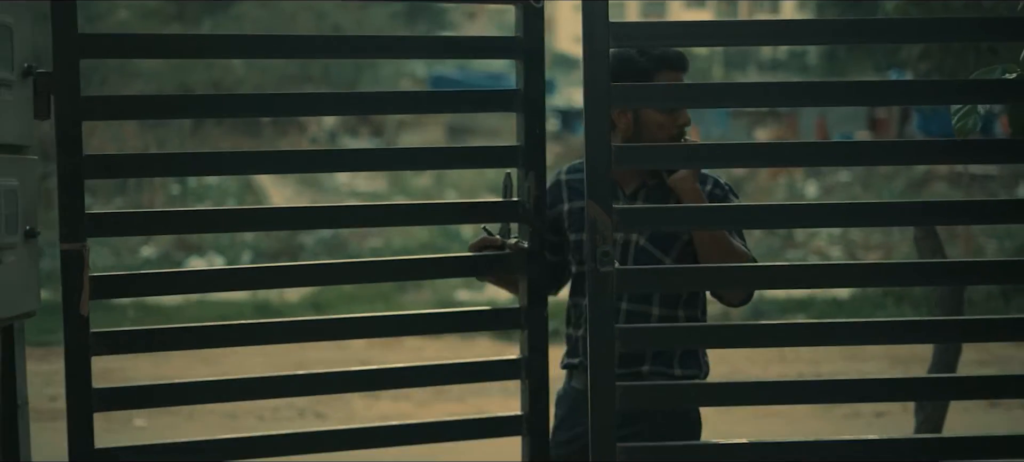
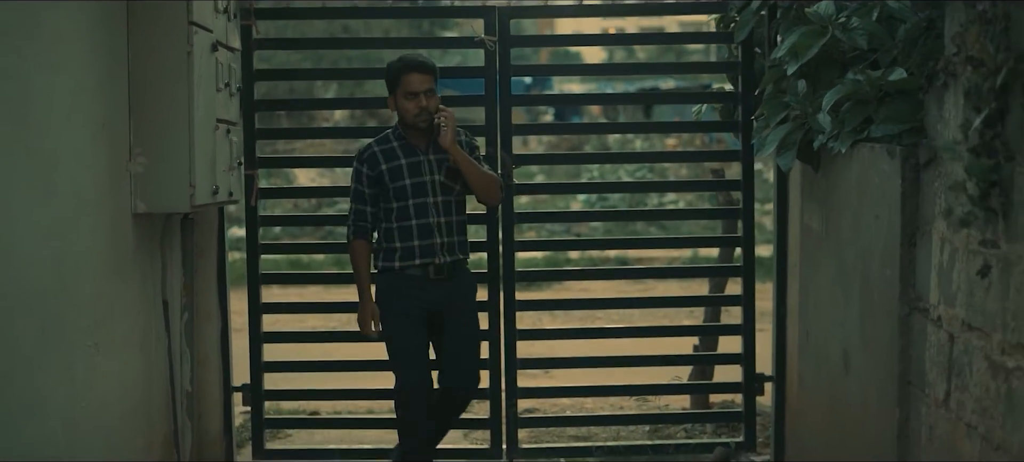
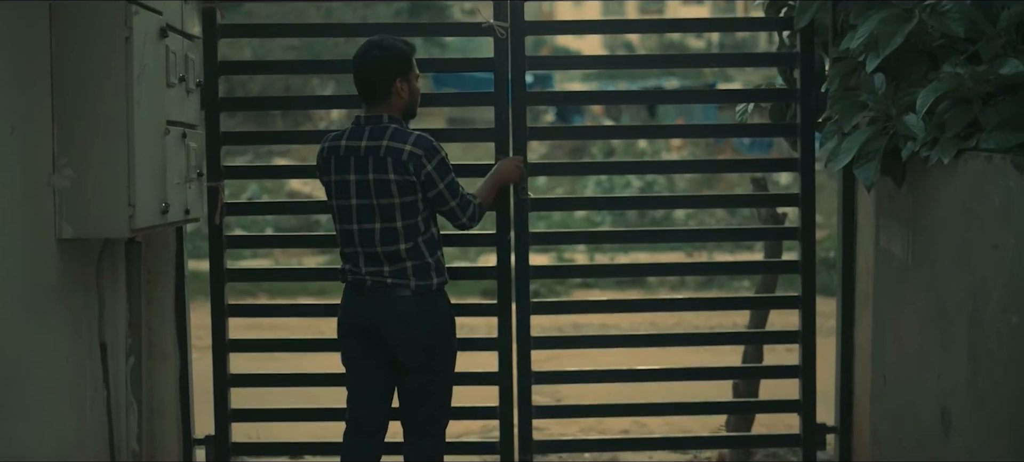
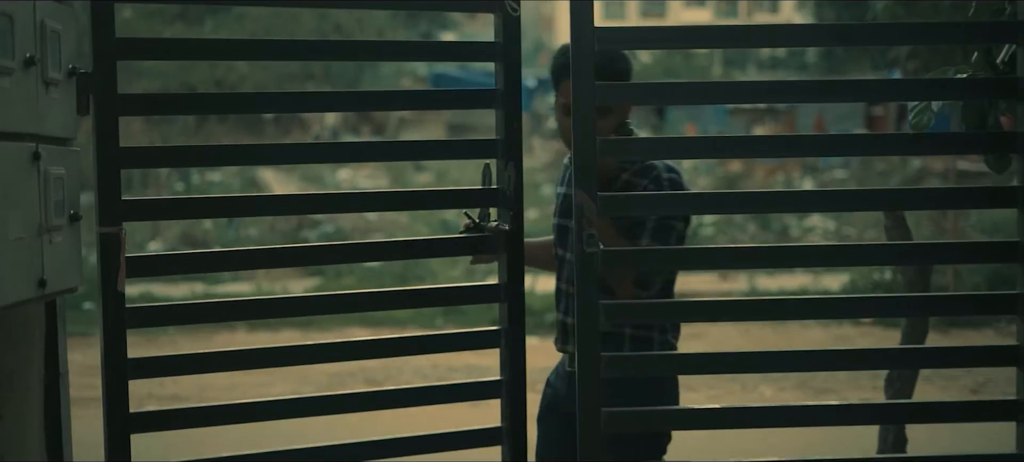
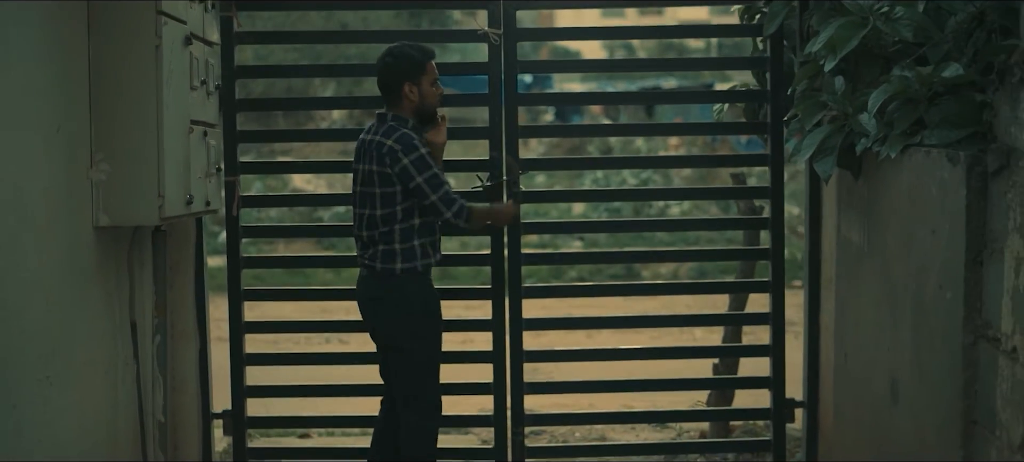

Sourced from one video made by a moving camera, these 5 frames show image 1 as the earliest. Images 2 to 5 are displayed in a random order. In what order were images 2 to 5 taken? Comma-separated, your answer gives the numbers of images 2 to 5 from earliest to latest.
4, 3, 5, 2
